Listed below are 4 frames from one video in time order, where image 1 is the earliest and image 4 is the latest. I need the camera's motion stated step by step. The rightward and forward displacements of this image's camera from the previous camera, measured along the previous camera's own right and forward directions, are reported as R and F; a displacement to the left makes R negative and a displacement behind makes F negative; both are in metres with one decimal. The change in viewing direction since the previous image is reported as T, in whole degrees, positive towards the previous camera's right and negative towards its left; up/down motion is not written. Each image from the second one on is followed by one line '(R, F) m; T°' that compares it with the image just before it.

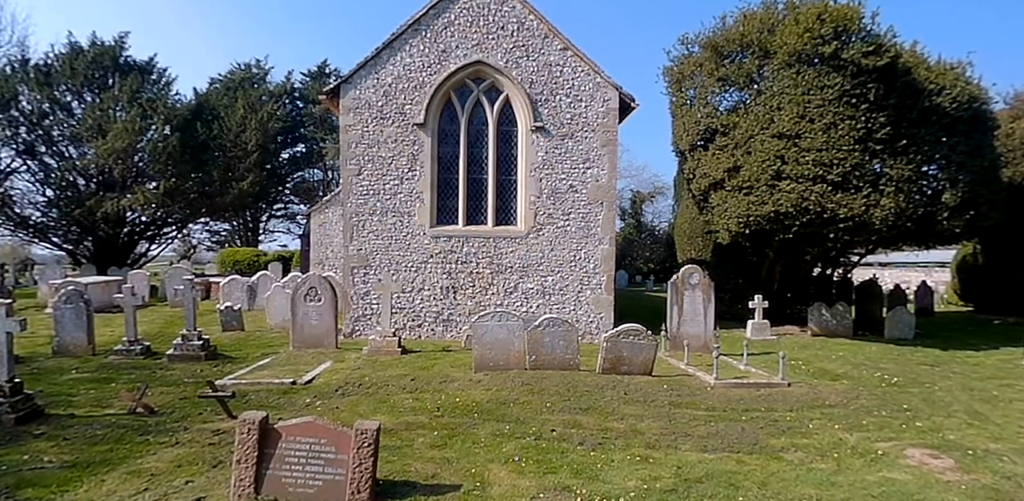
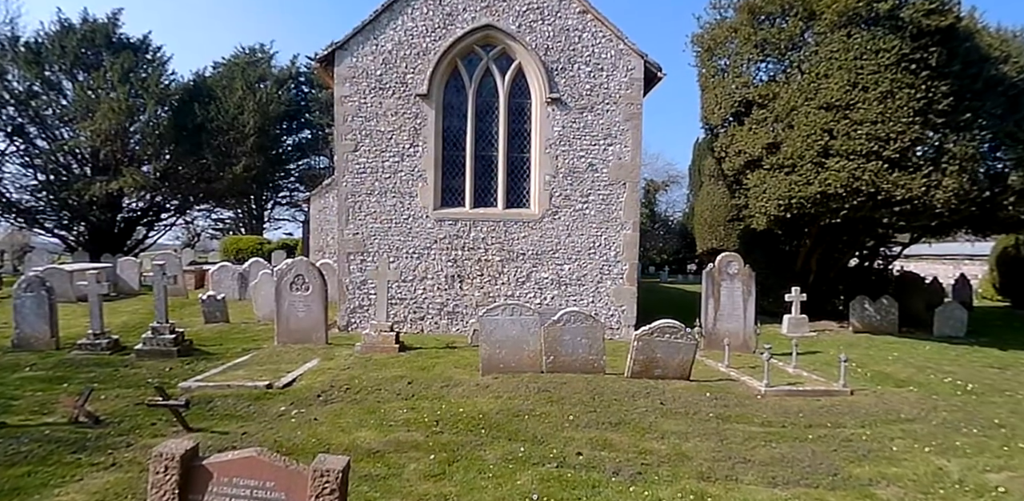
(-0.1, +1.3) m; -1°
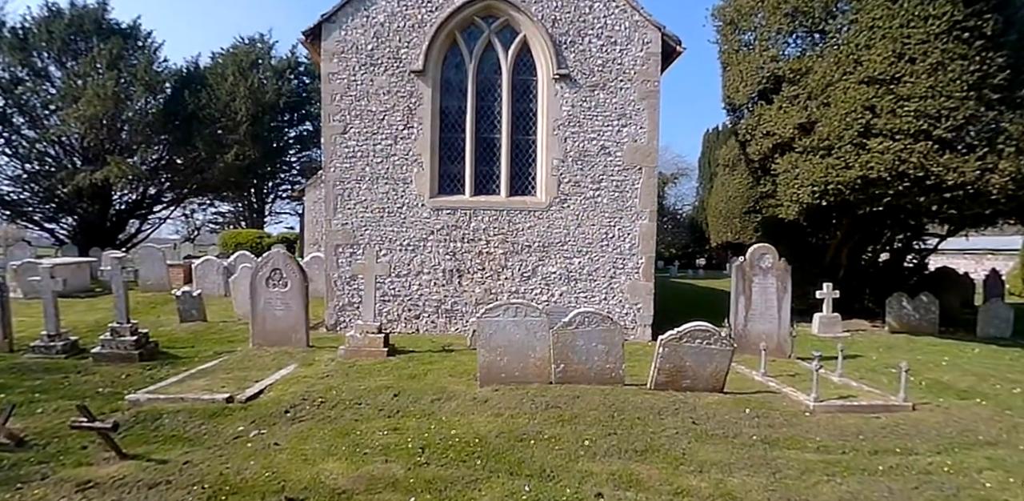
(0.0, +1.1) m; -1°
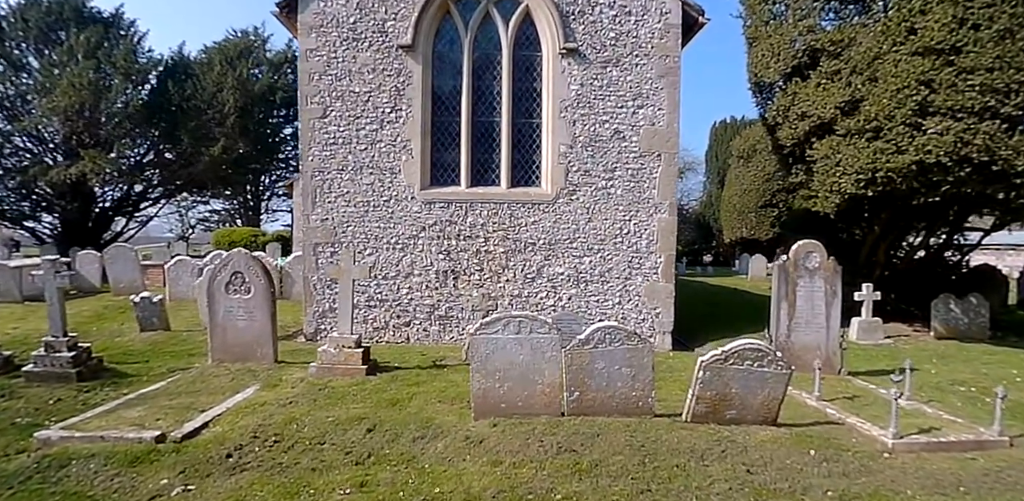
(0.0, +1.3) m; 0°
